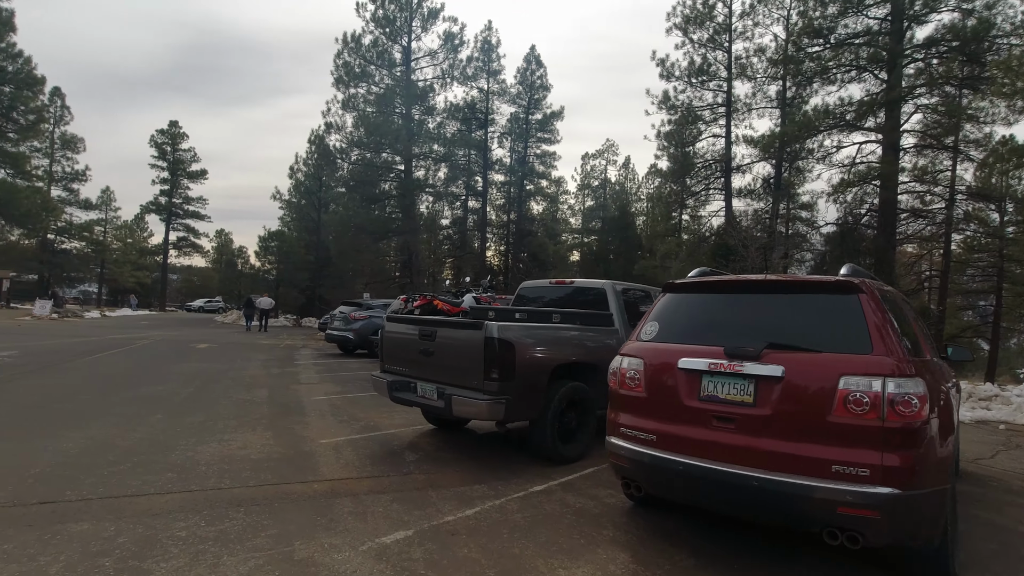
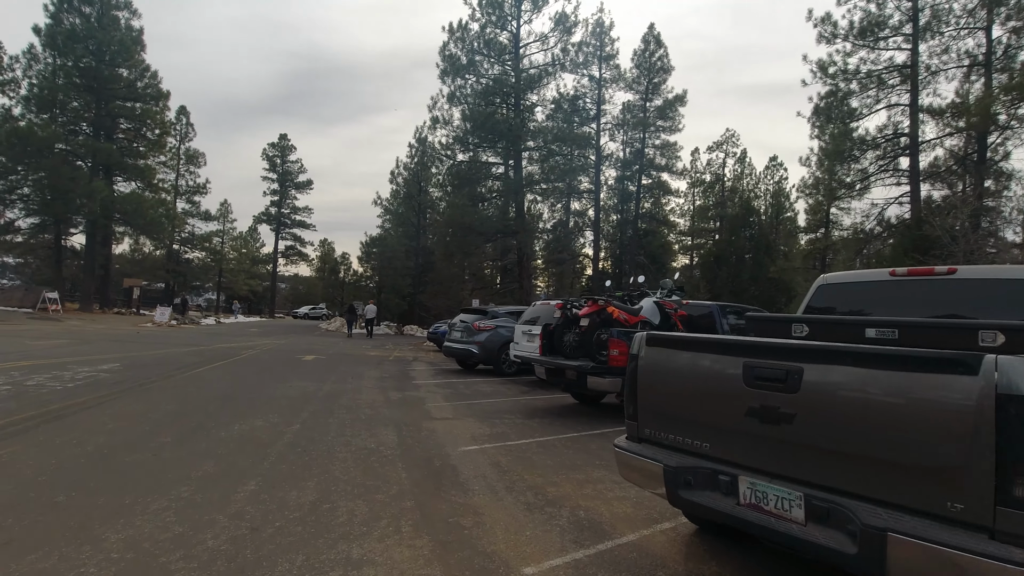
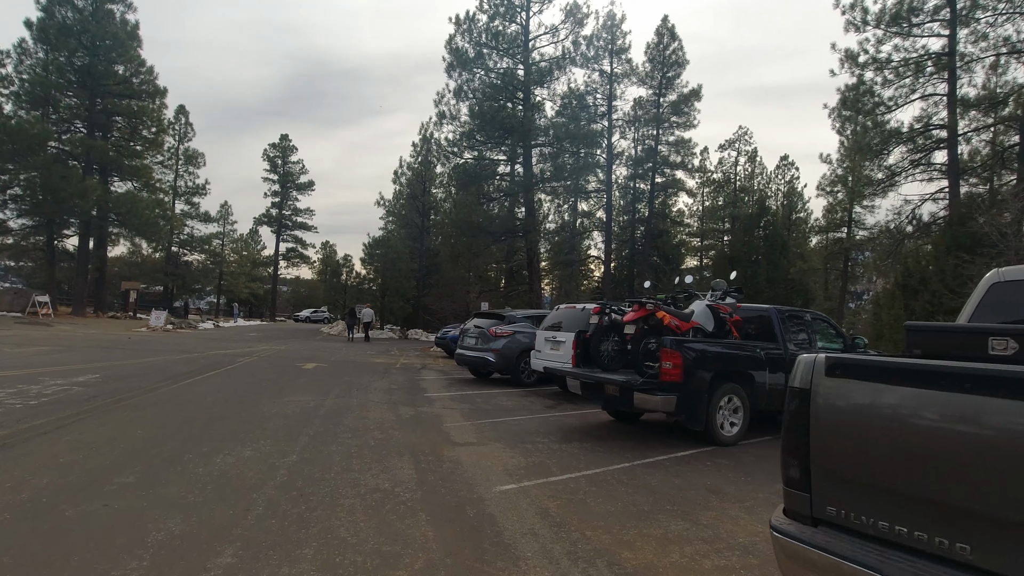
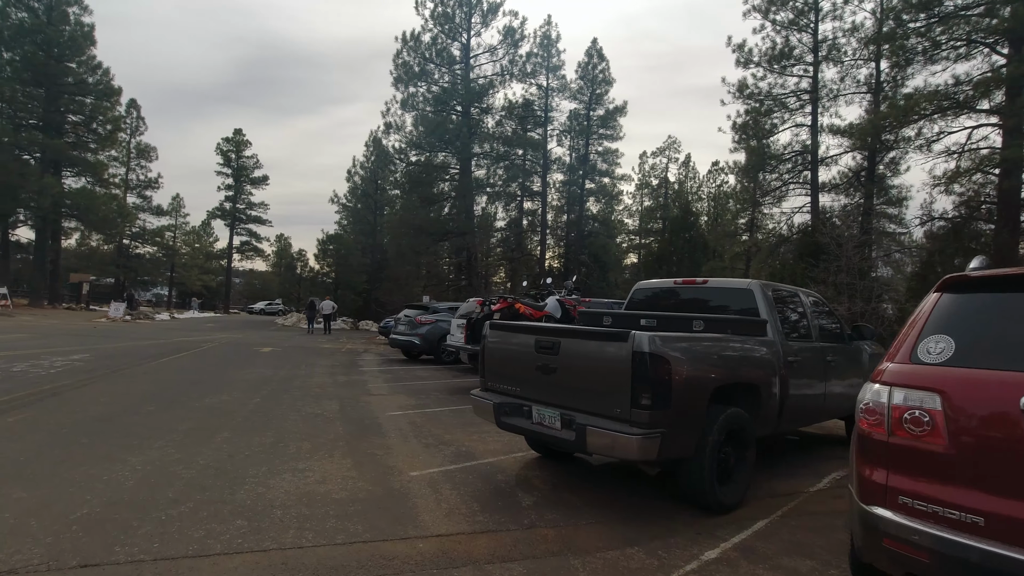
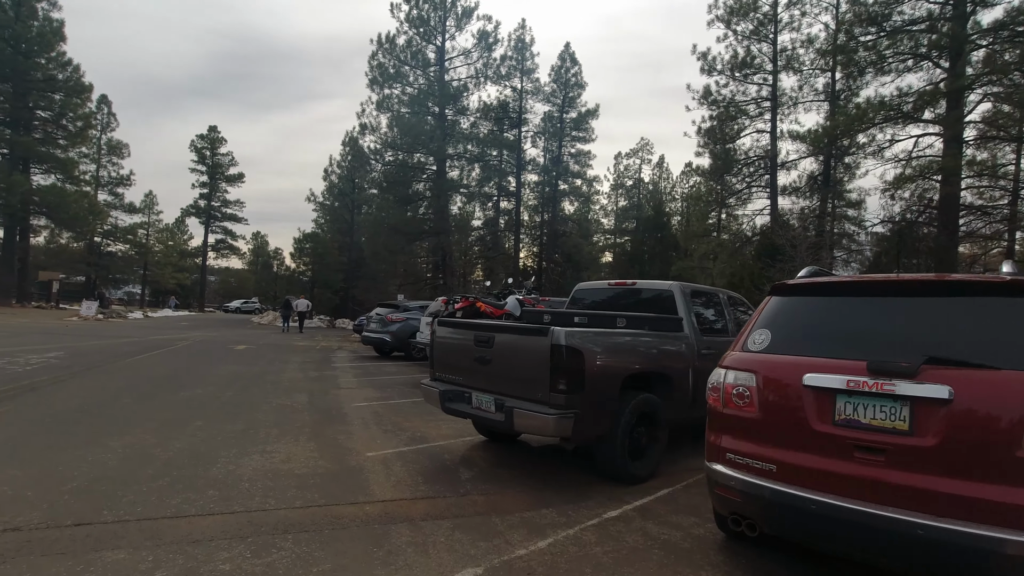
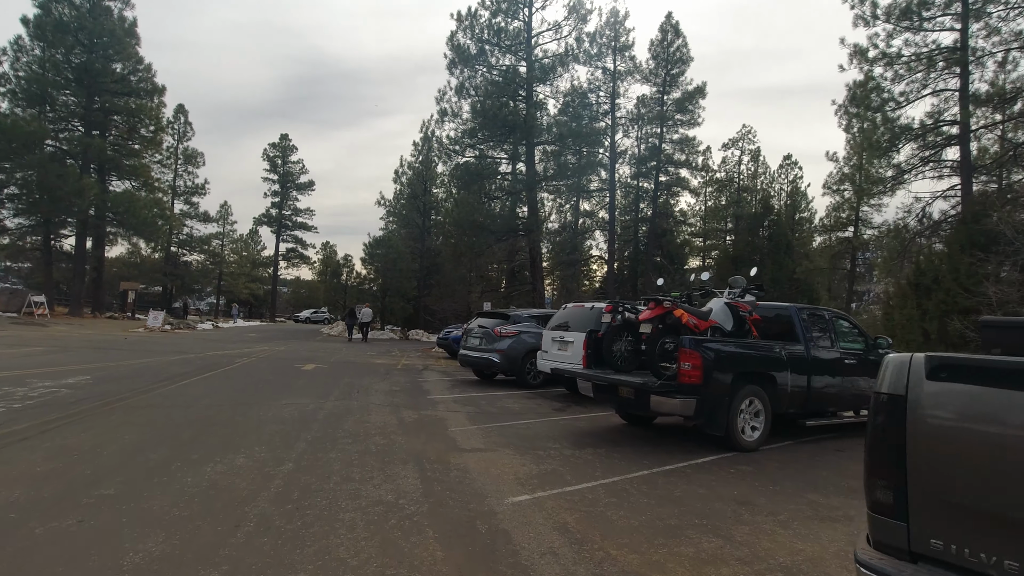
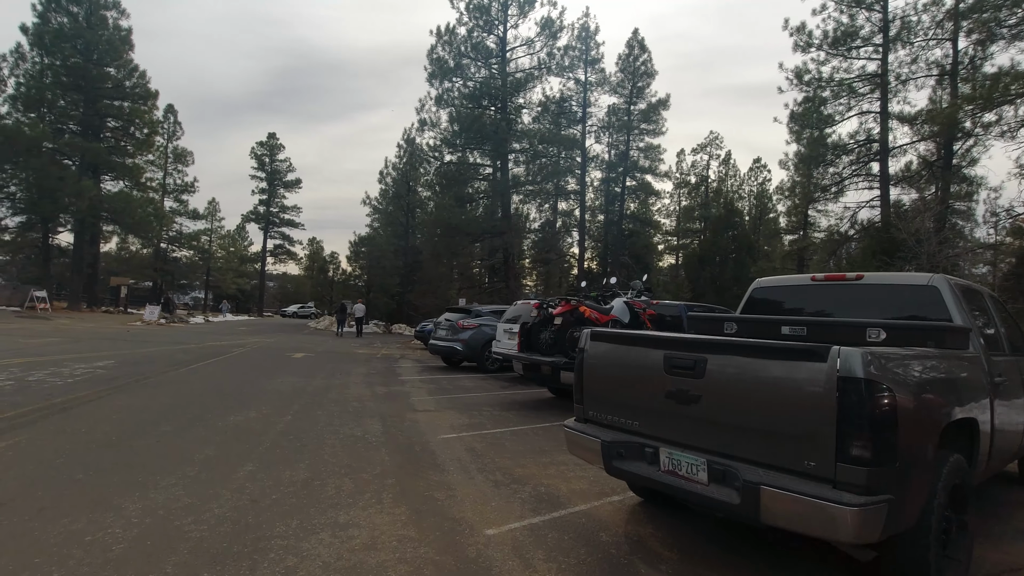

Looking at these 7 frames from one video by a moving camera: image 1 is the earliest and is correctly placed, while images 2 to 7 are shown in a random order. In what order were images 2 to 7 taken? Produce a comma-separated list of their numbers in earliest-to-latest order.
5, 4, 7, 2, 3, 6
